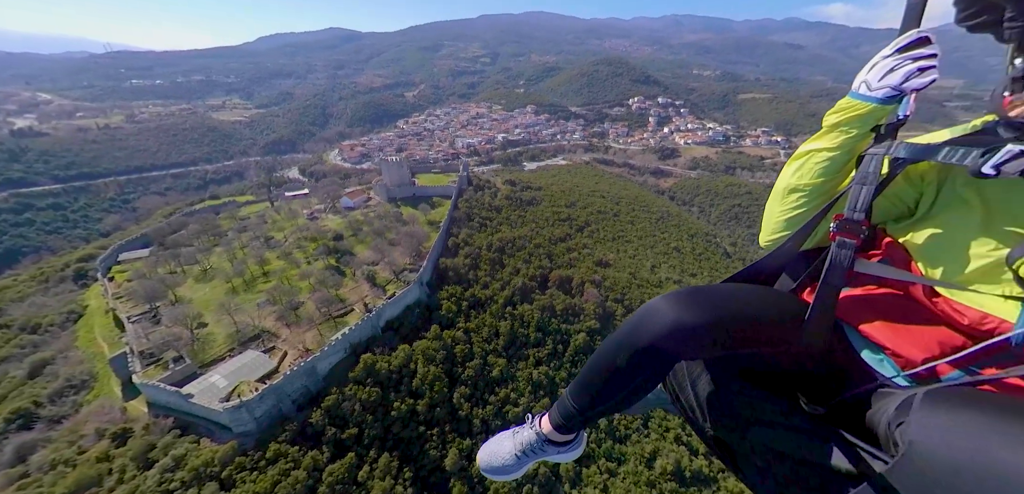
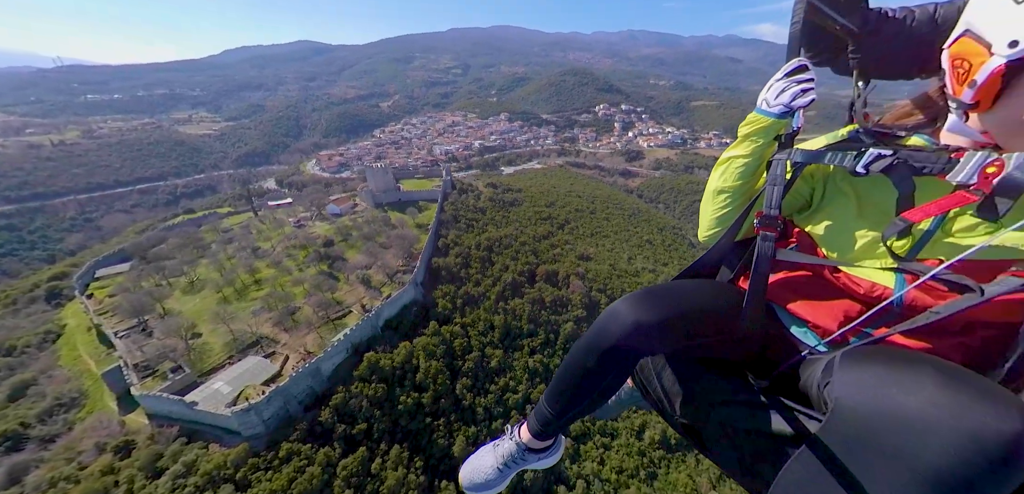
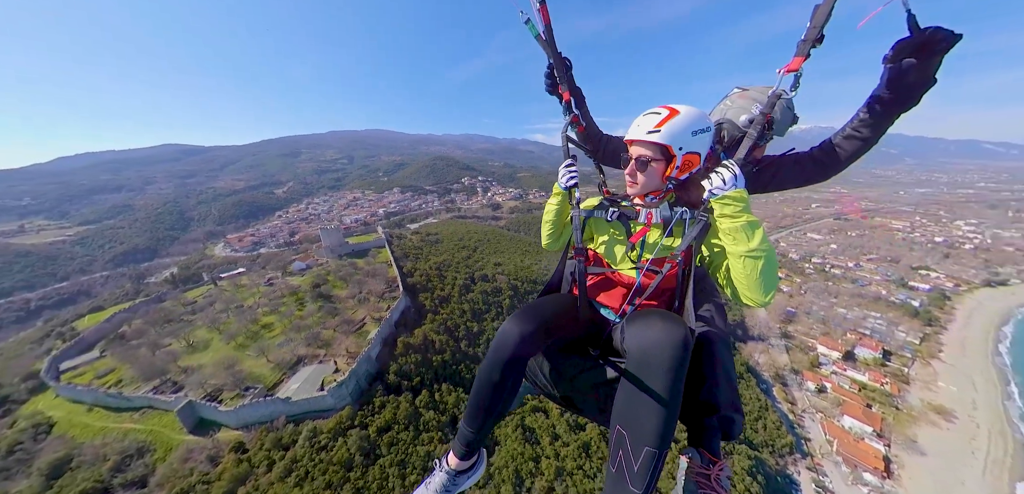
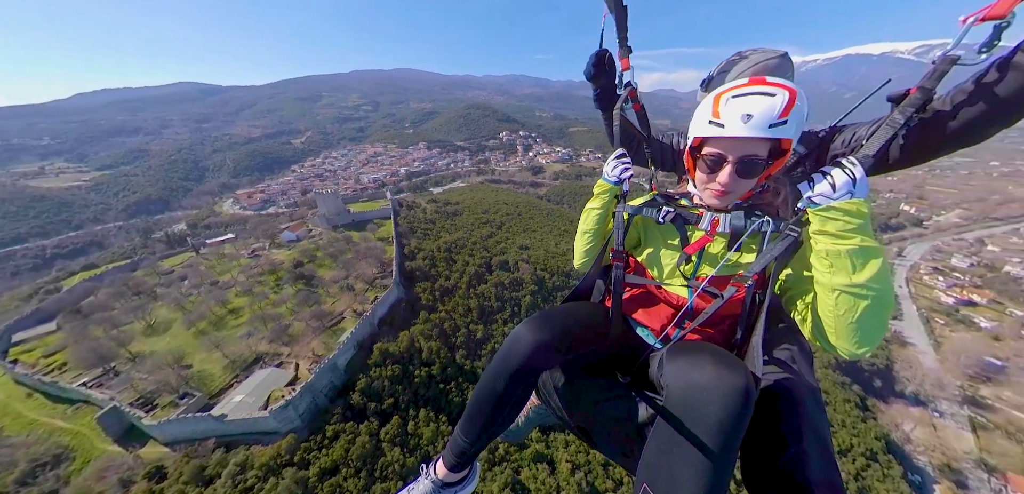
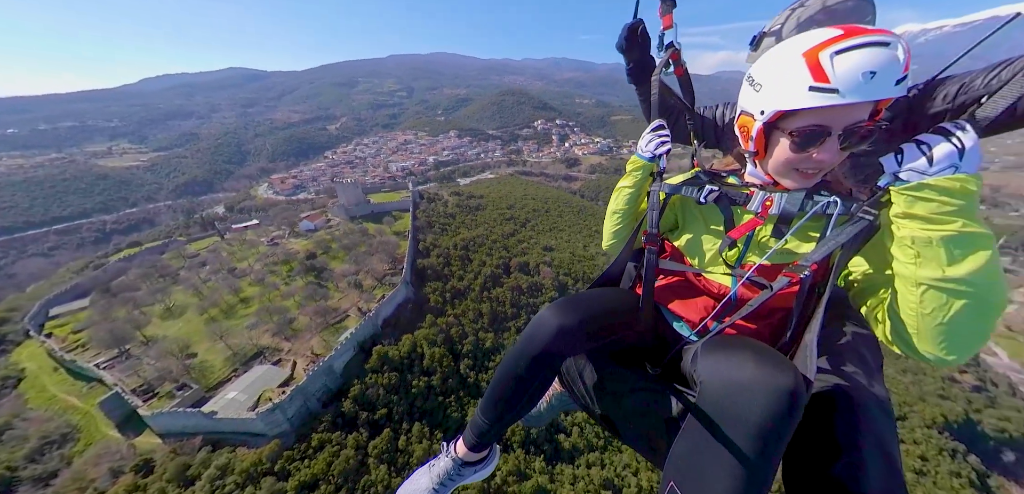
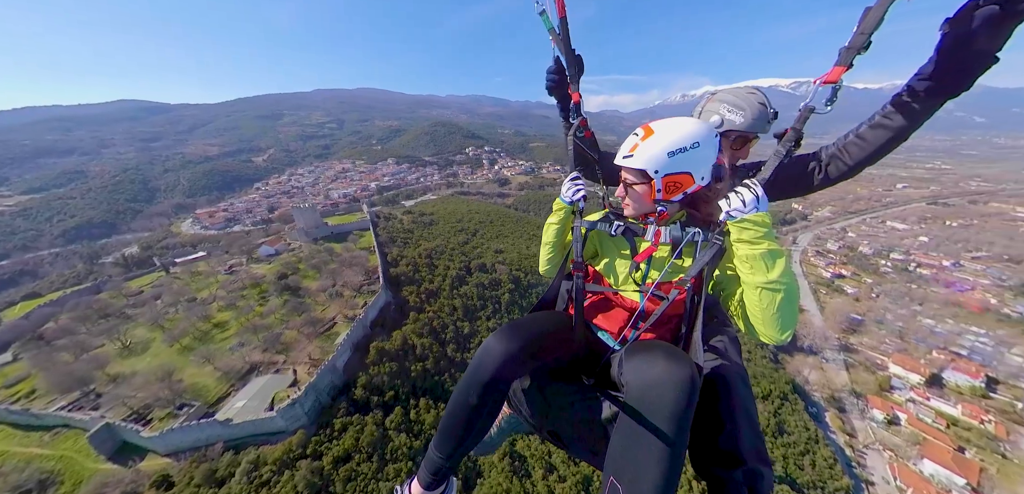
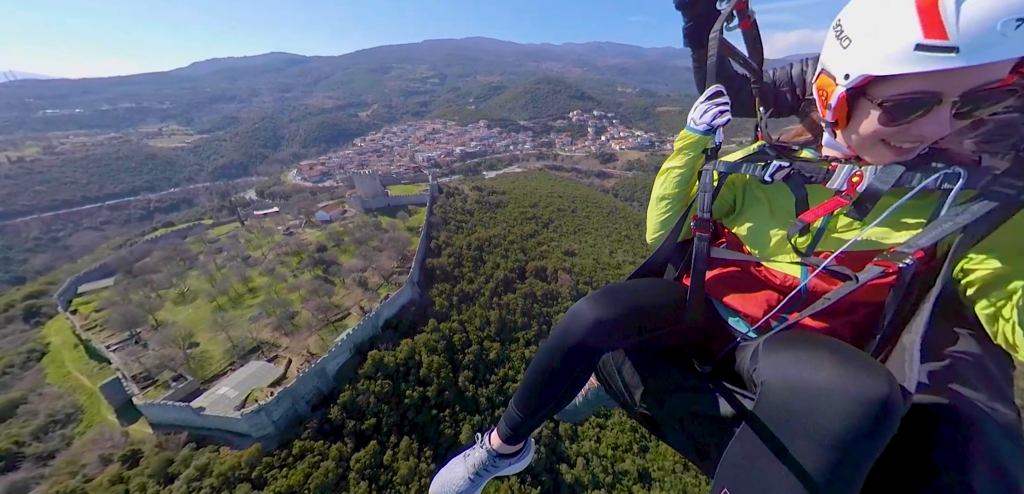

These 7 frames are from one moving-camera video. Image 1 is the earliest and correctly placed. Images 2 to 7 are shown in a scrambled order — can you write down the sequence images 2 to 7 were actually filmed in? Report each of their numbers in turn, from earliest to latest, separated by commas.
2, 7, 5, 4, 6, 3
